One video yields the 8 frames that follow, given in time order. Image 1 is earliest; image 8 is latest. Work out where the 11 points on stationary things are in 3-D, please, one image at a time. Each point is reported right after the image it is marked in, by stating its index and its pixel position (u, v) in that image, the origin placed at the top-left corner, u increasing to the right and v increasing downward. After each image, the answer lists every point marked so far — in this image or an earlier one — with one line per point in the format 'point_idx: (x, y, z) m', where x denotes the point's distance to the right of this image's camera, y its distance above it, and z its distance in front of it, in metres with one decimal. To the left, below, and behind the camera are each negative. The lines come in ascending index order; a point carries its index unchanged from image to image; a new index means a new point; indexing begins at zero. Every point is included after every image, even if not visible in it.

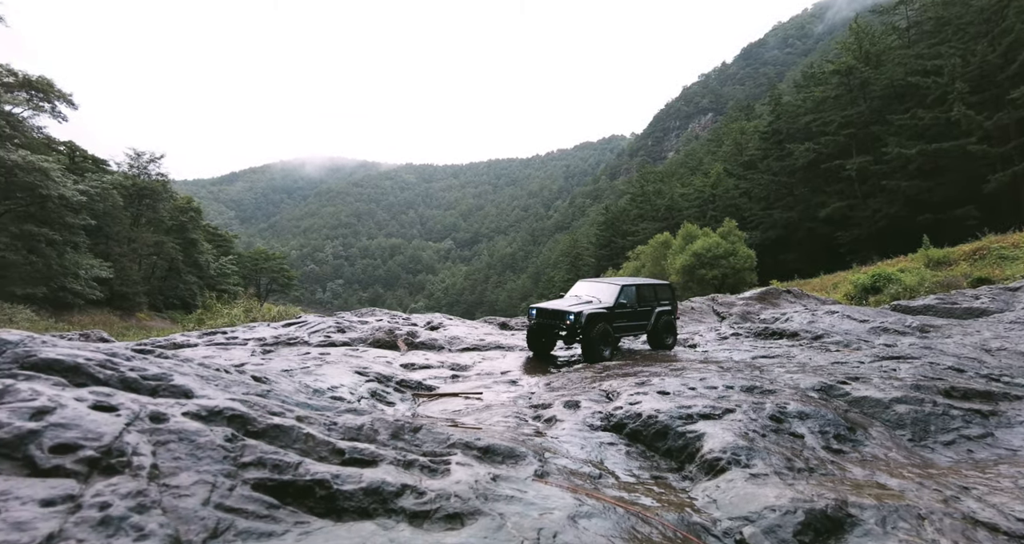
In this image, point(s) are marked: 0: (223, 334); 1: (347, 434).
0: (-5.6, -1.2, +10.4) m
1: (-1.1, -1.0, +3.4) m
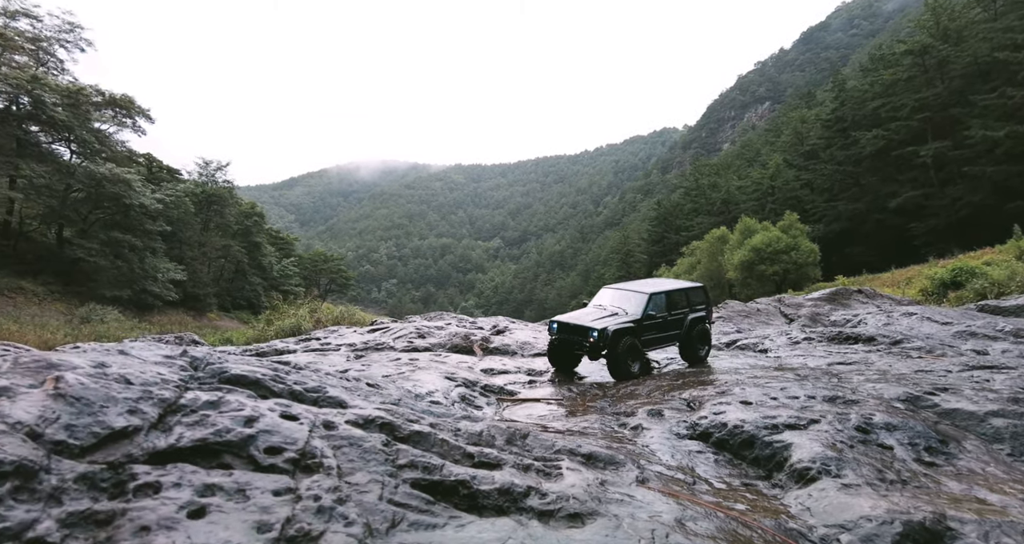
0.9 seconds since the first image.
0: (-4.1, -1.4, +11.3) m
1: (-0.3, -1.2, +3.9) m
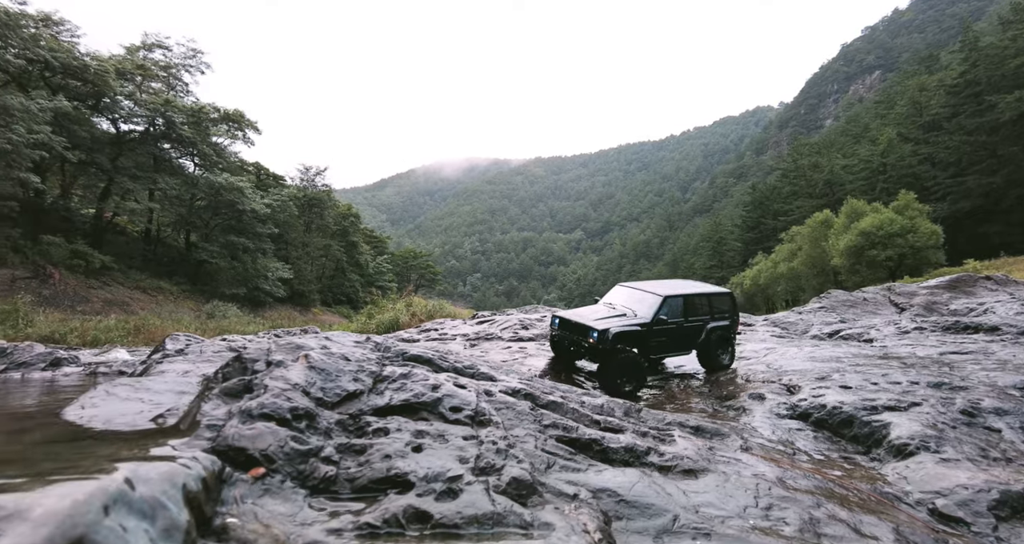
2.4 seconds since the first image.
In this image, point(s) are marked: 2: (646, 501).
0: (-1.9, -1.4, +12.6) m
1: (+0.7, -1.2, +4.6) m
2: (+0.8, -1.4, +3.2) m
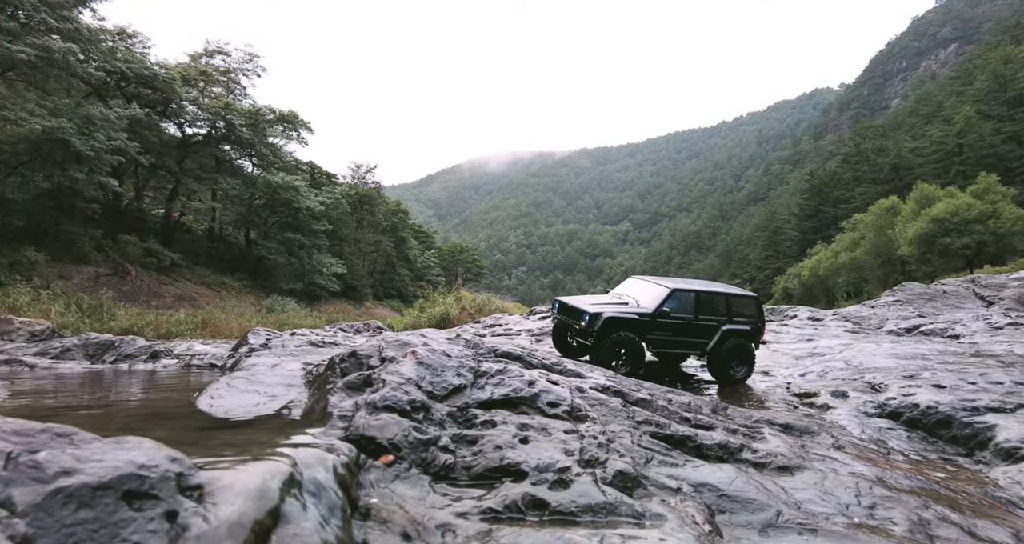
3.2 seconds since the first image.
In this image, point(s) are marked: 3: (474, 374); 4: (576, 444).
0: (-0.4, -1.3, +12.9) m
1: (+1.5, -1.2, +4.7) m
2: (+1.4, -1.4, +3.3) m
3: (-0.3, -0.8, +4.3) m
4: (+0.4, -1.1, +3.5) m
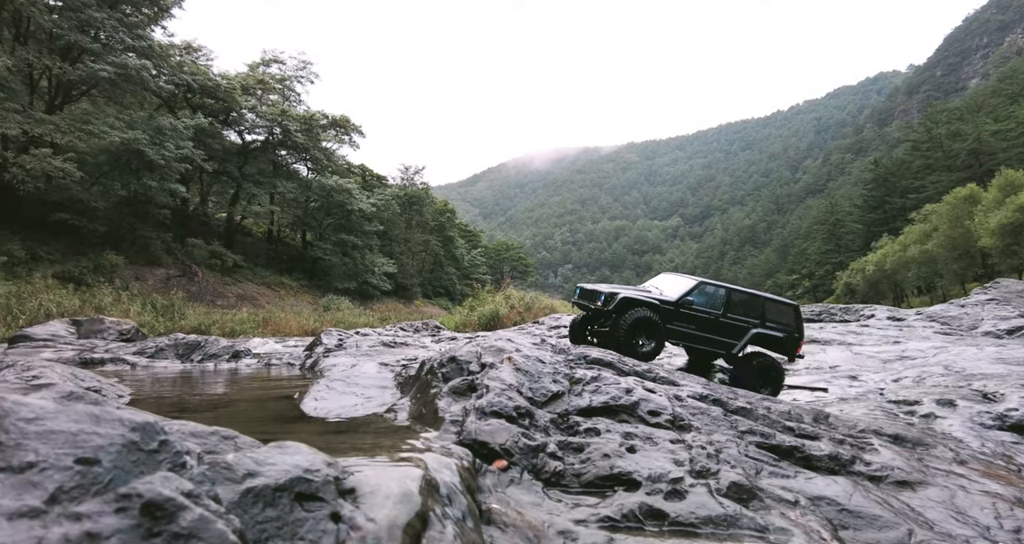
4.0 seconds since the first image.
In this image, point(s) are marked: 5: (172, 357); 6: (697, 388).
0: (+1.1, -1.3, +12.9) m
1: (+2.3, -1.2, +4.6) m
2: (+2.1, -1.4, +3.2) m
3: (+0.5, -0.9, +4.4) m
4: (+1.1, -1.2, +3.5) m
5: (-7.8, -1.9, +12.4) m
6: (+1.6, -1.0, +4.7) m
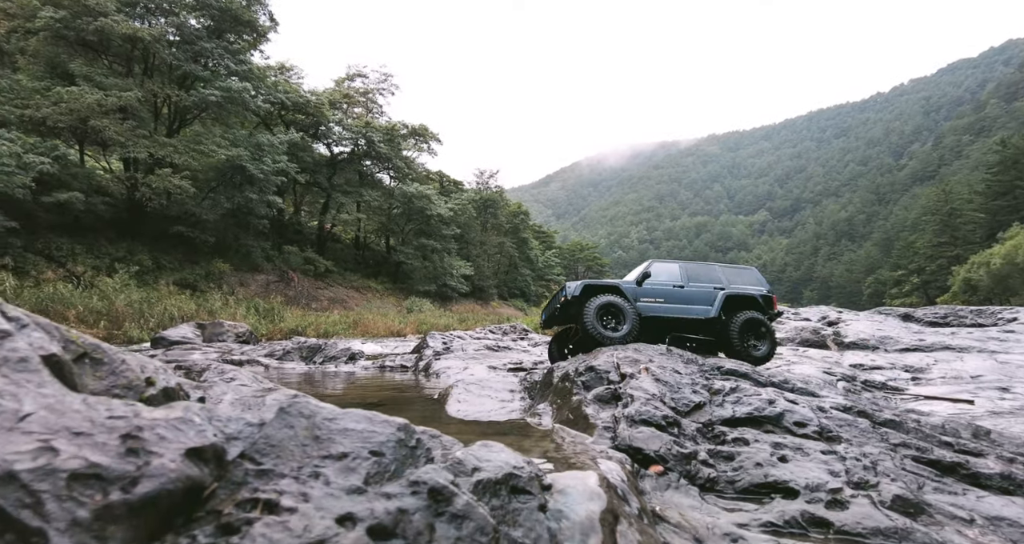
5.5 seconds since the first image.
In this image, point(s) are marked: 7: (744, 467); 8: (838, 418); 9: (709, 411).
0: (+3.5, -1.4, +12.8) m
1: (+3.5, -1.3, +4.5) m
2: (+3.1, -1.5, +3.1) m
3: (+1.6, -1.0, +4.5) m
4: (+2.2, -1.3, +3.6) m
5: (-5.4, -2.2, +13.6) m
6: (+2.8, -1.1, +4.7) m
7: (+1.5, -1.3, +3.6) m
8: (+2.5, -1.1, +4.2) m
9: (+1.5, -1.1, +4.2) m
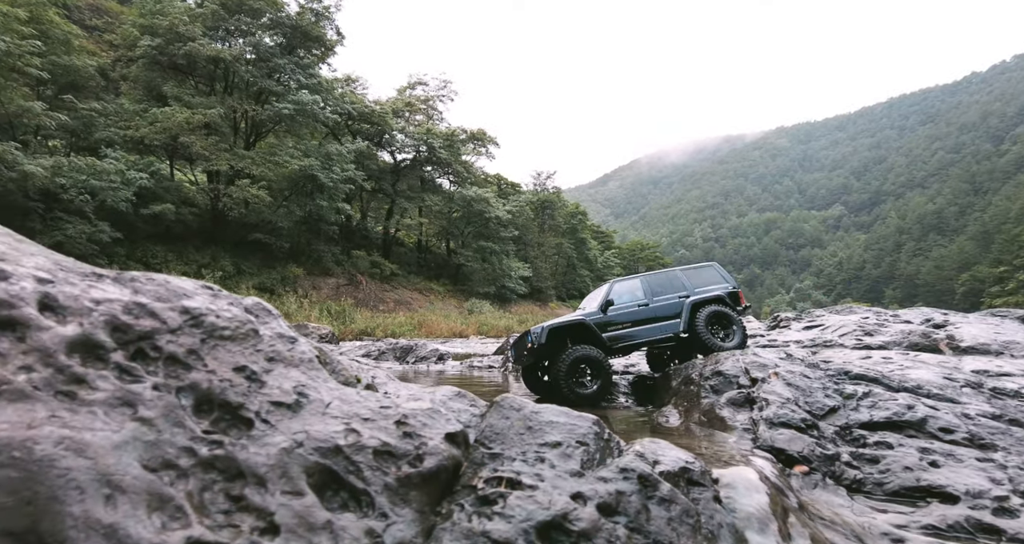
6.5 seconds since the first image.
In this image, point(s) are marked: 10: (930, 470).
0: (+5.6, -1.4, +12.6) m
1: (+4.6, -1.3, +4.3) m
2: (+4.1, -1.5, +3.0) m
3: (+2.8, -1.0, +4.6) m
4: (+3.2, -1.3, +3.6) m
5: (-3.2, -2.3, +14.4) m
6: (+3.9, -1.1, +4.6) m
7: (+2.6, -1.3, +3.7) m
8: (+3.6, -1.2, +4.2) m
9: (+2.6, -1.1, +4.3) m
10: (+2.8, -1.3, +3.6) m
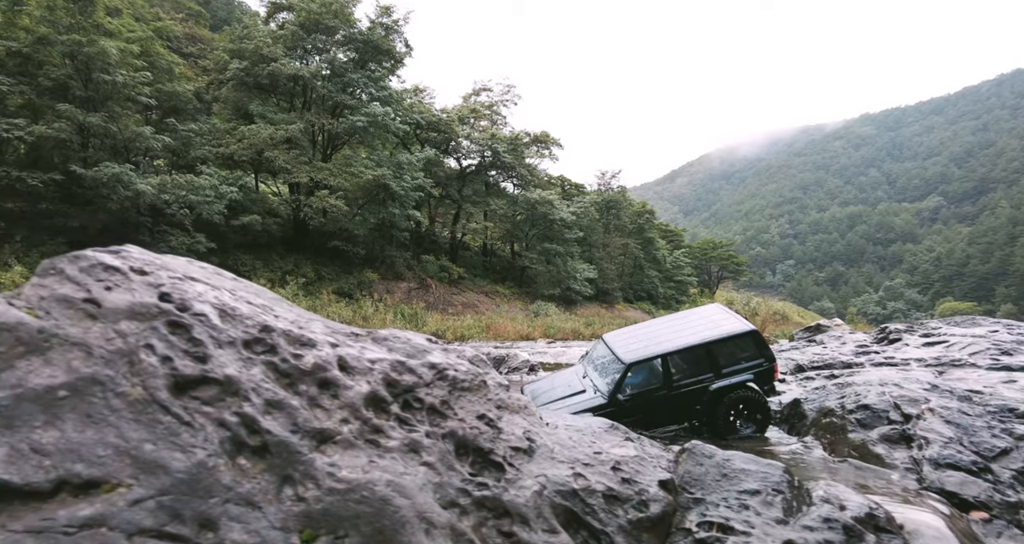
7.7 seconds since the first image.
0: (+7.9, -1.8, +11.9) m
1: (+5.8, -1.6, +3.9) m
2: (+5.1, -1.8, +2.6) m
3: (+4.0, -1.3, +4.4) m
4: (+4.3, -1.6, +3.3) m
5: (-0.5, -2.8, +14.9) m
6: (+5.2, -1.4, +4.2) m
7: (+3.7, -1.6, +3.5) m
8: (+4.8, -1.4, +3.9) m
9: (+3.9, -1.4, +4.1) m
10: (+3.9, -1.6, +3.4) m
